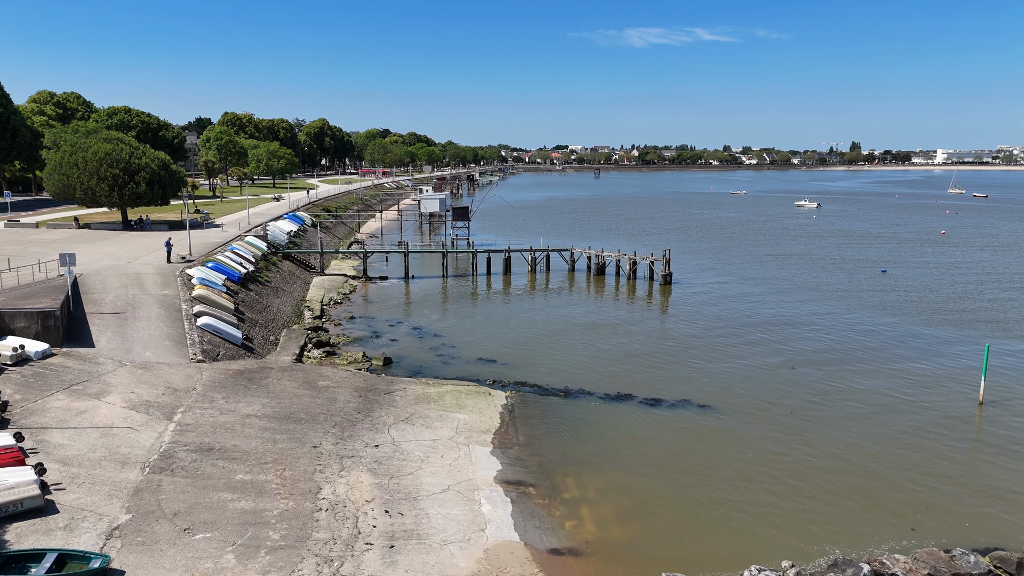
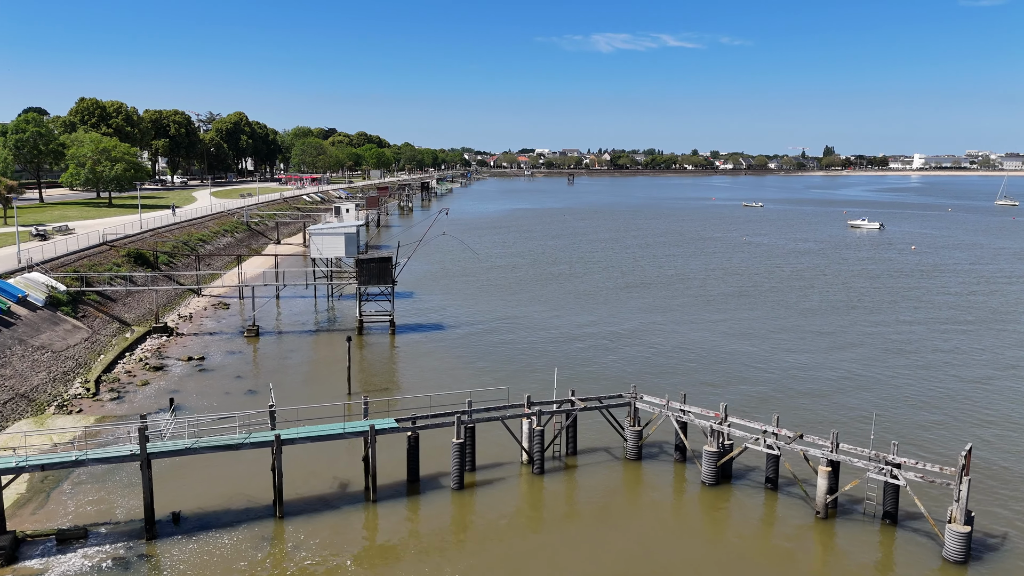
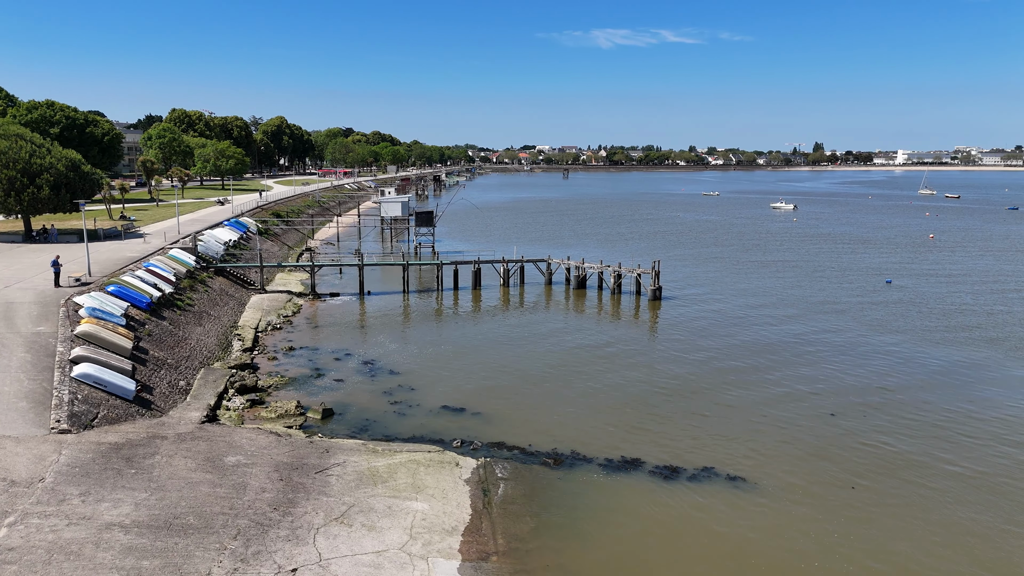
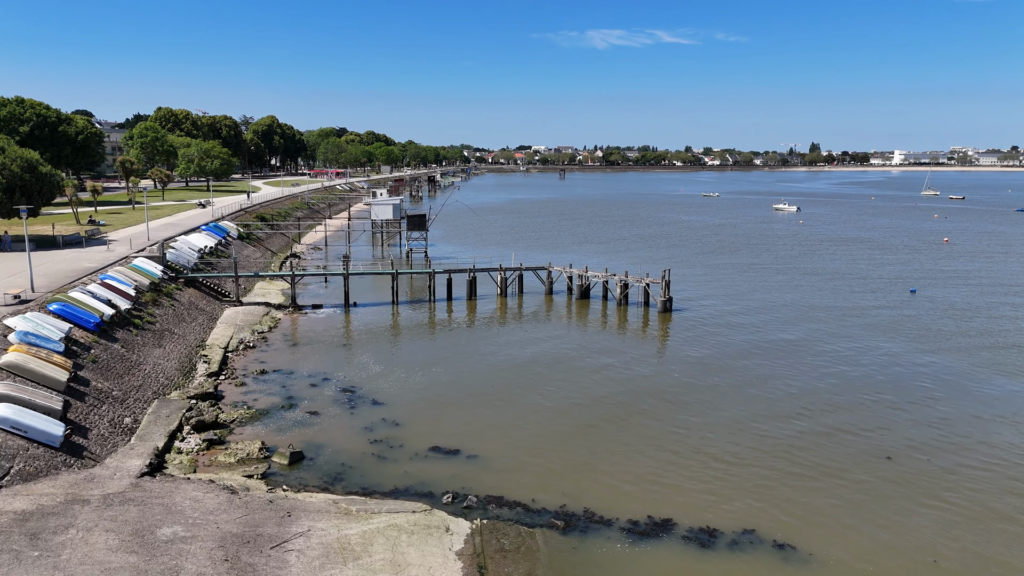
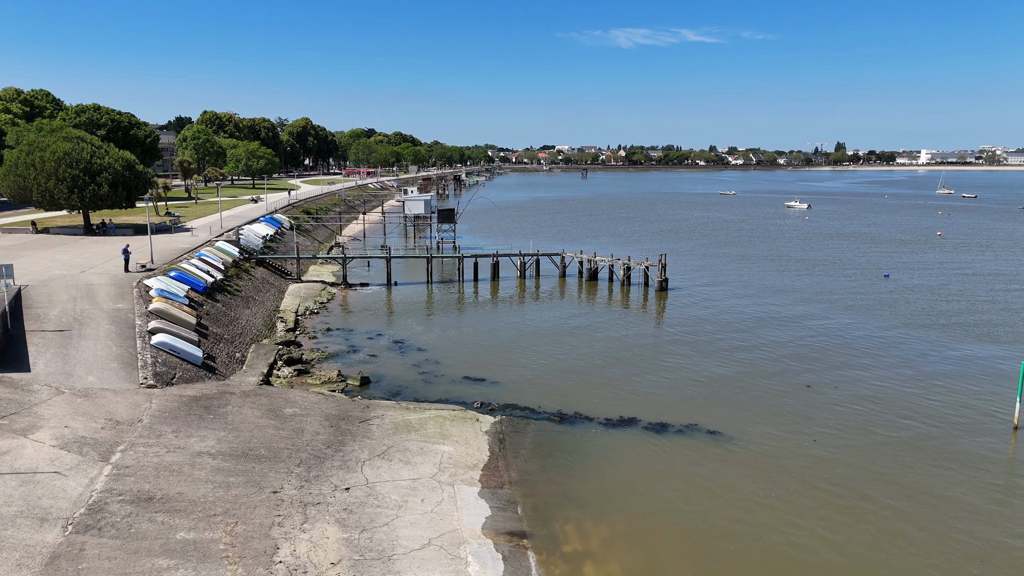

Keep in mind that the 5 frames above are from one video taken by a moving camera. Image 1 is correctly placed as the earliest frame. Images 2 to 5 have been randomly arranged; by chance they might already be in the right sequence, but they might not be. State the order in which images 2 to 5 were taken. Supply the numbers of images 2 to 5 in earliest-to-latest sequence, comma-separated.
5, 3, 4, 2
